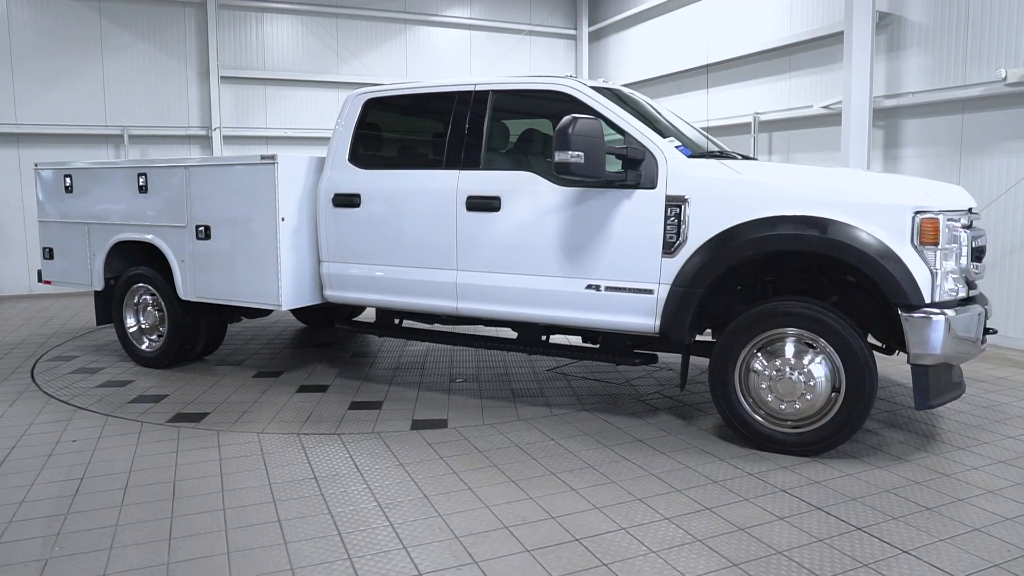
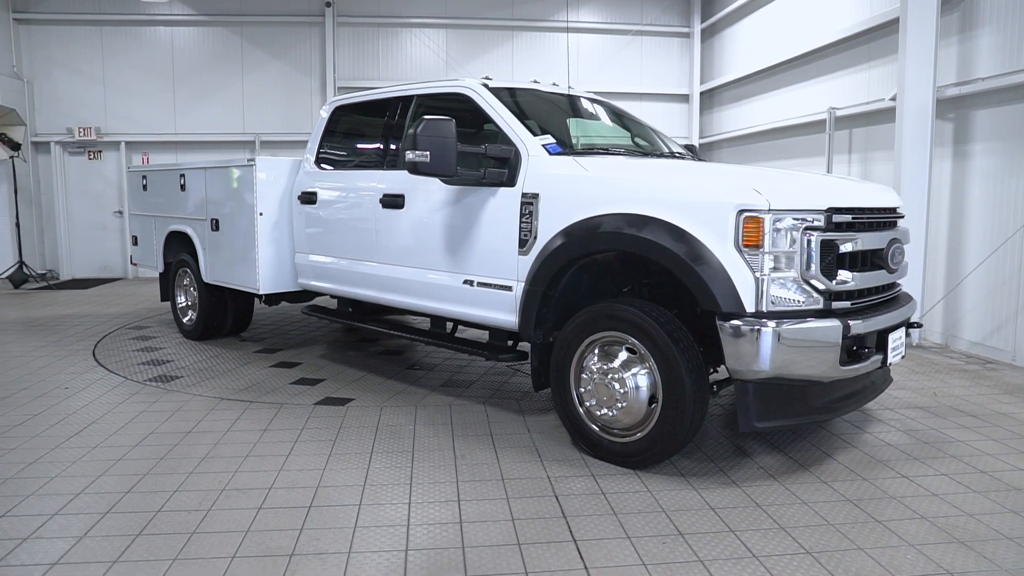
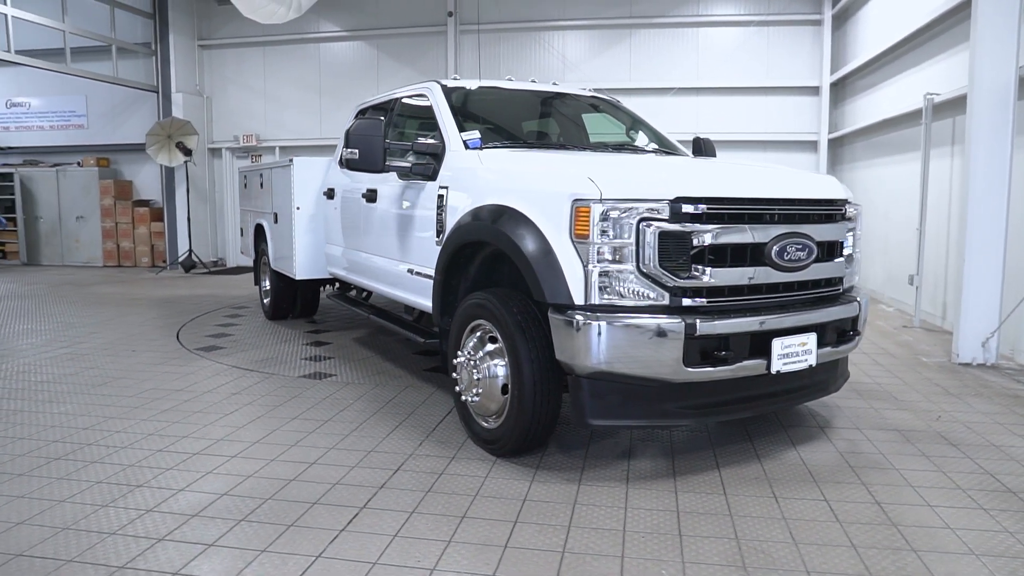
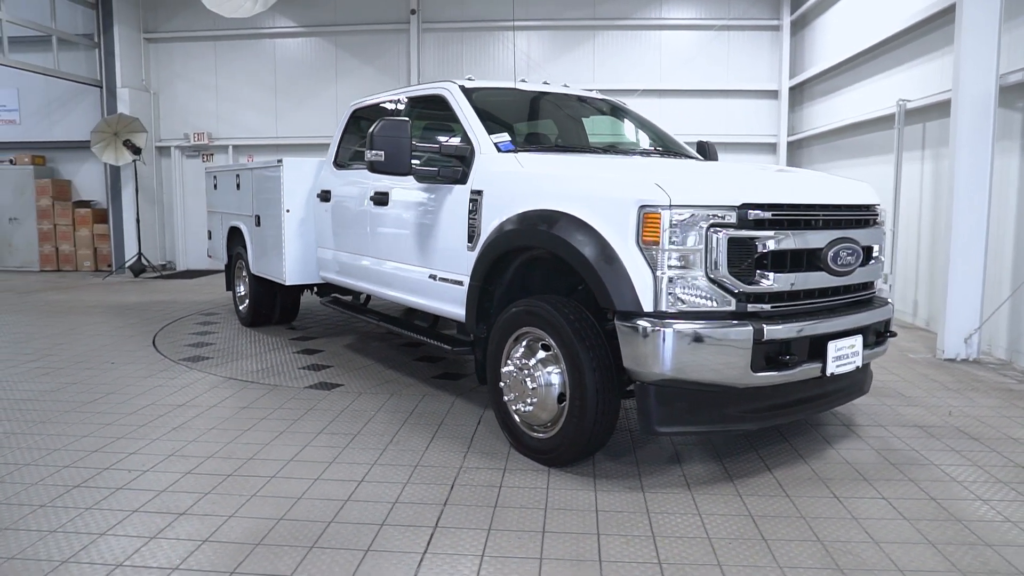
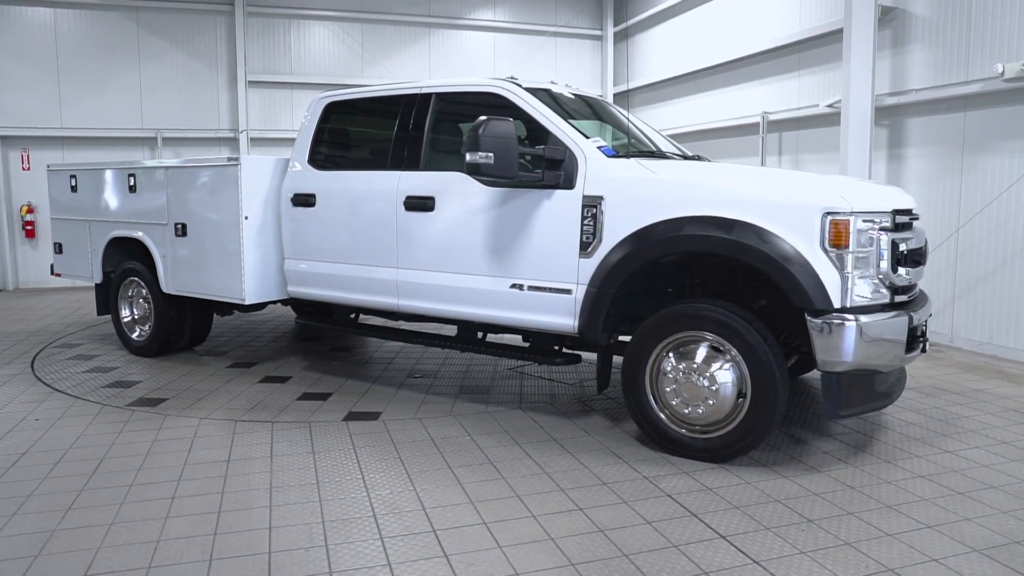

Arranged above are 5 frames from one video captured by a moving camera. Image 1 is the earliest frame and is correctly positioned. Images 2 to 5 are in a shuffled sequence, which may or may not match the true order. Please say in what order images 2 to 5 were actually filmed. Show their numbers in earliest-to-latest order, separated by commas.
5, 2, 4, 3
